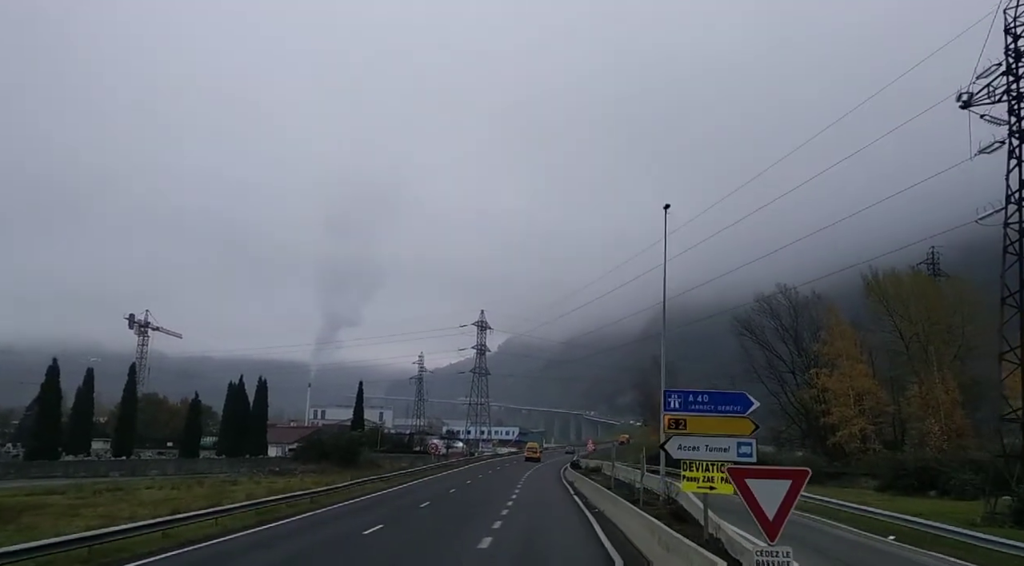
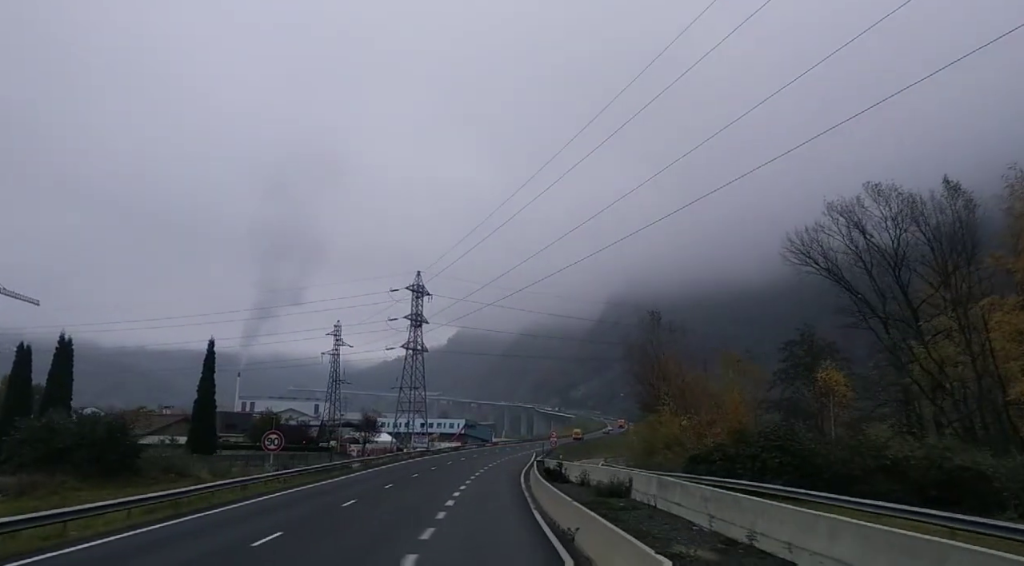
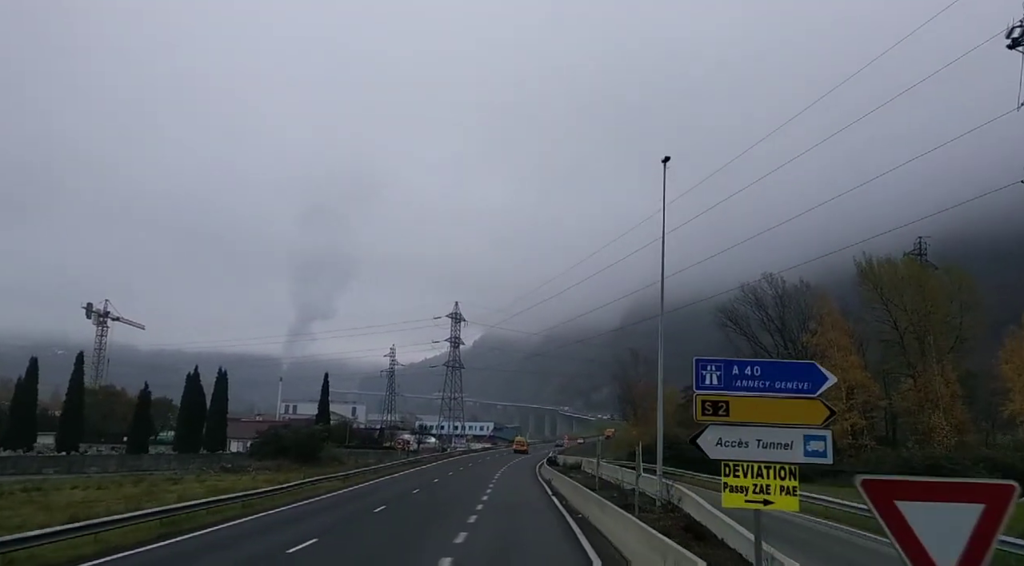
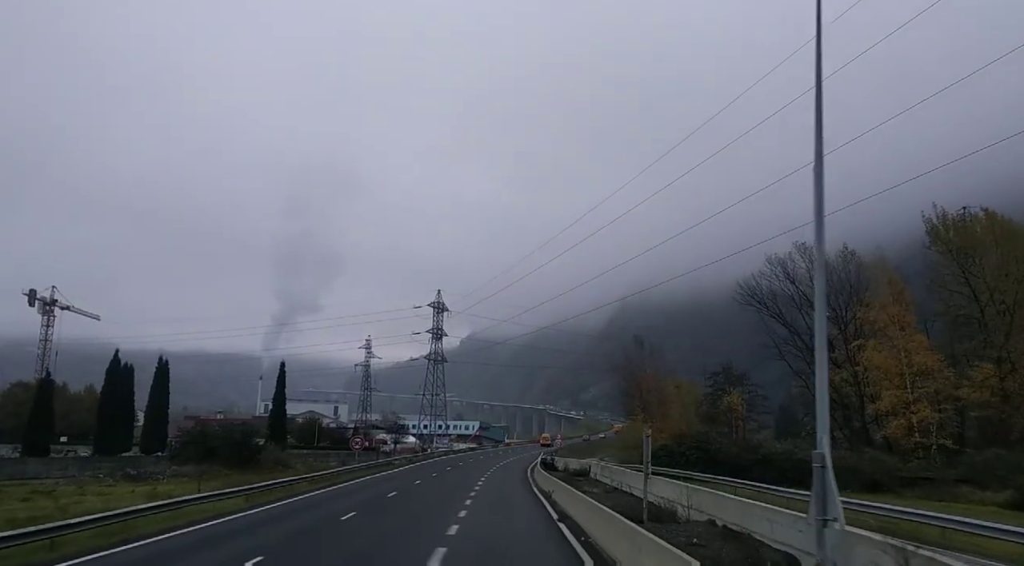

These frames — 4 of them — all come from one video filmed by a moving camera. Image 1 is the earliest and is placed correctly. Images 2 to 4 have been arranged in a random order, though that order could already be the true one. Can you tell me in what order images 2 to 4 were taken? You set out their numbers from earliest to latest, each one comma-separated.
3, 4, 2
